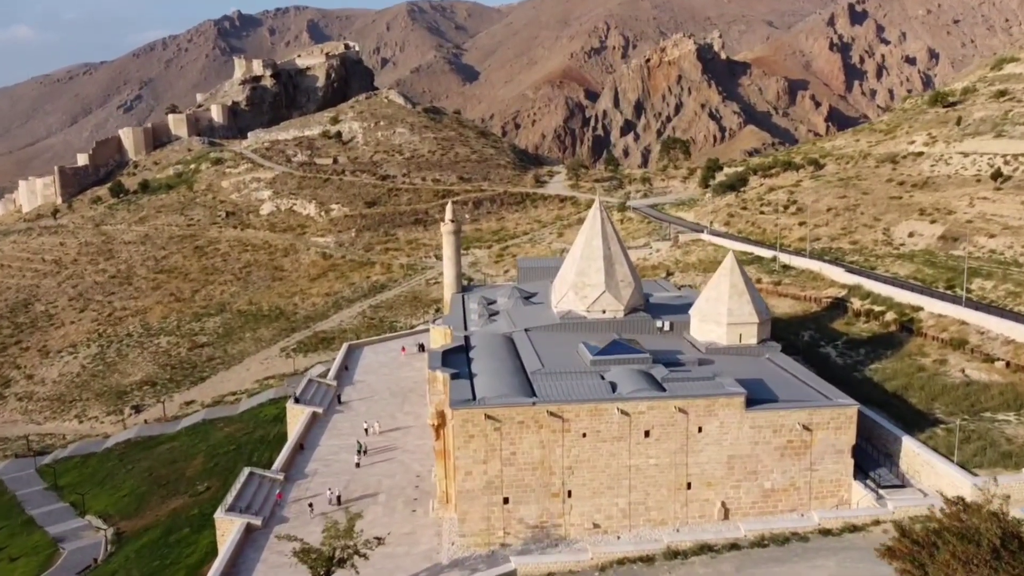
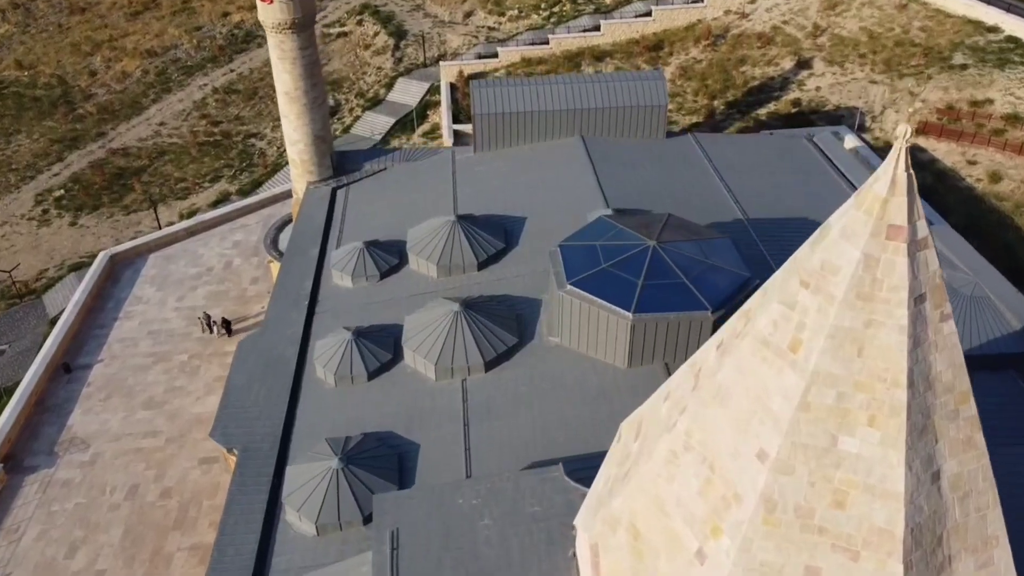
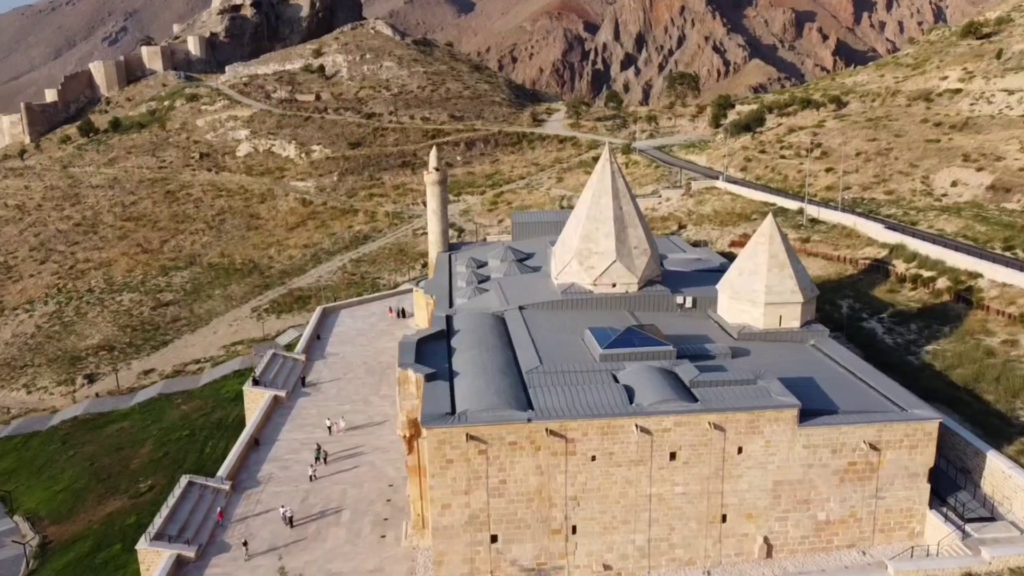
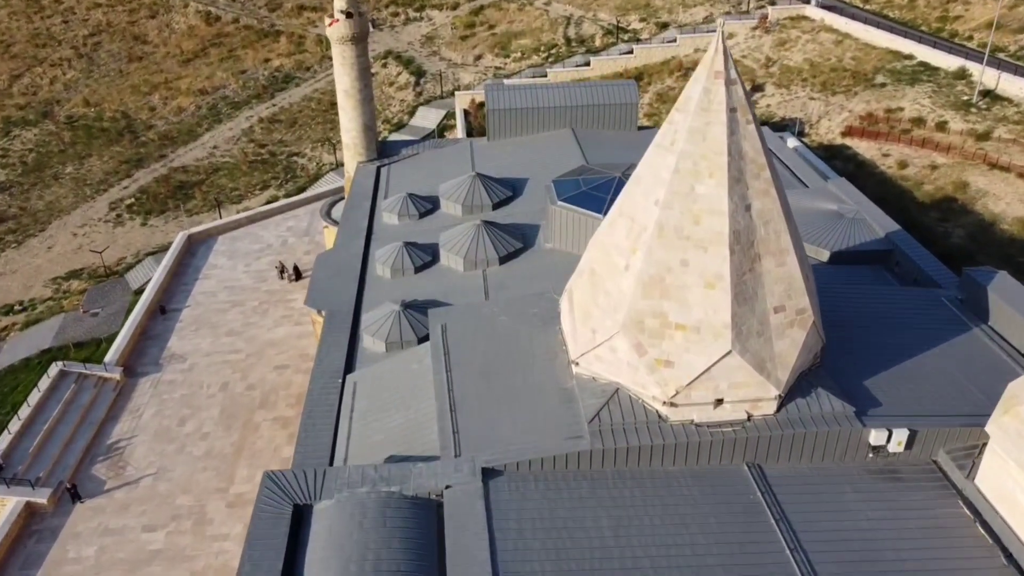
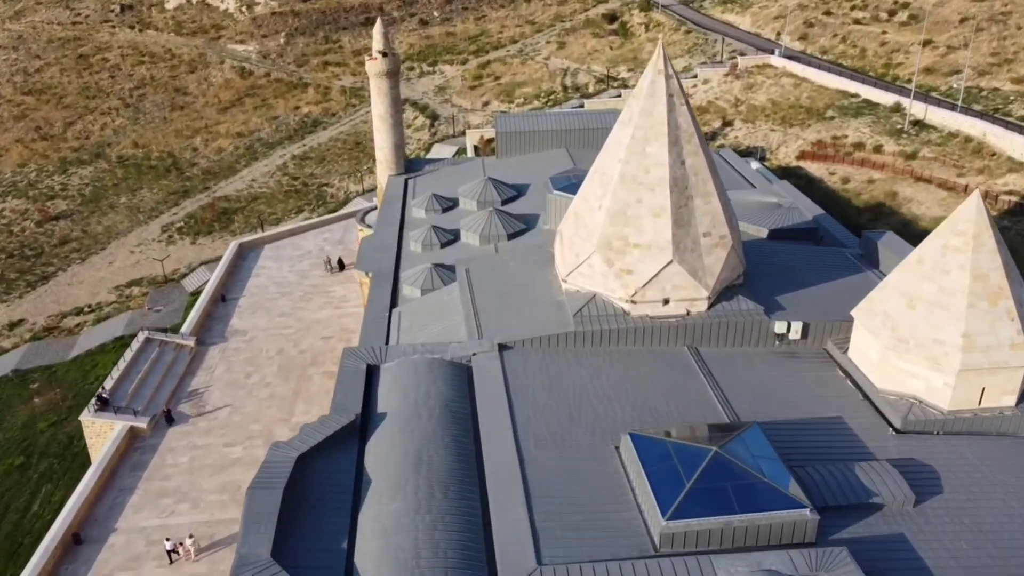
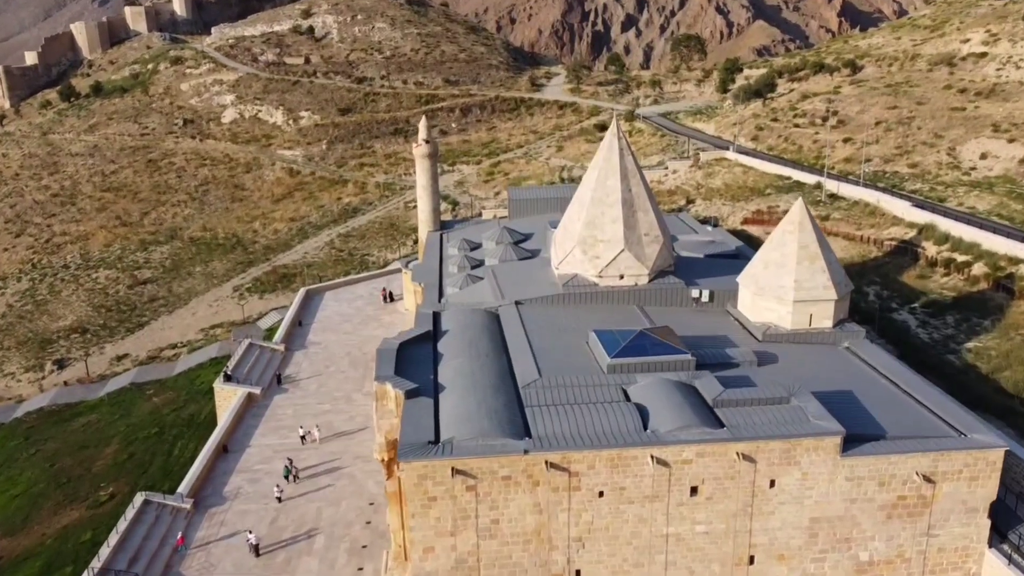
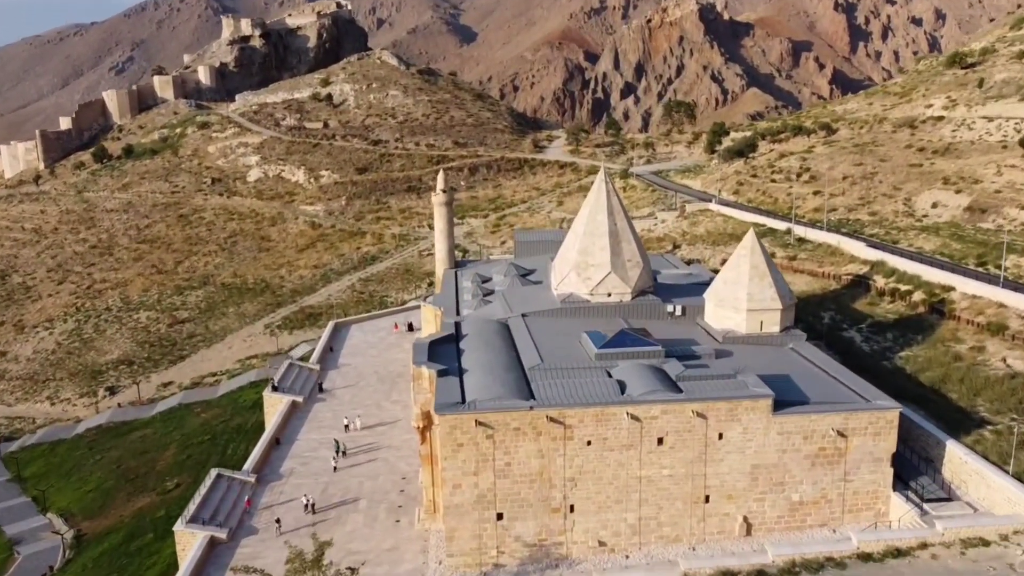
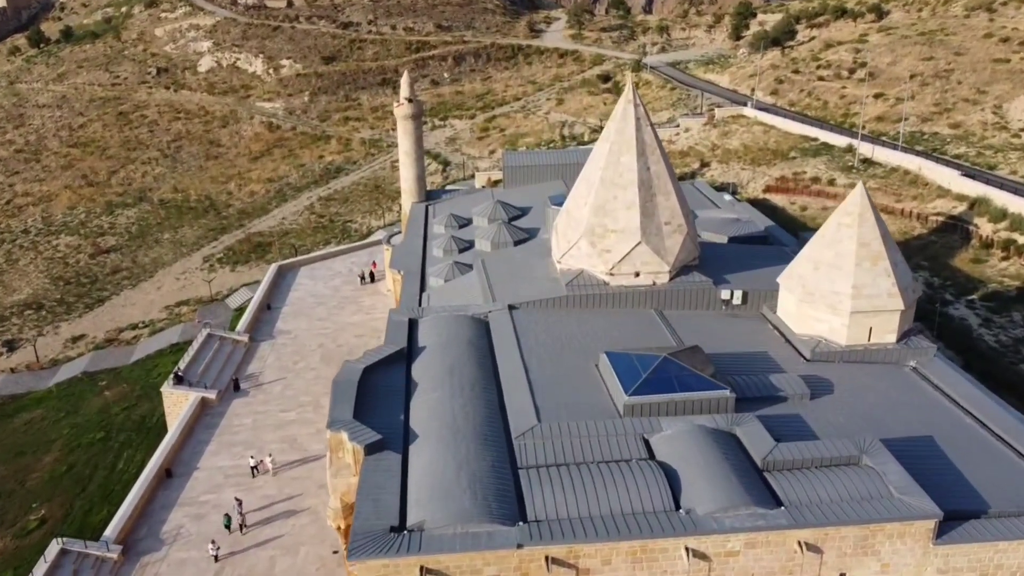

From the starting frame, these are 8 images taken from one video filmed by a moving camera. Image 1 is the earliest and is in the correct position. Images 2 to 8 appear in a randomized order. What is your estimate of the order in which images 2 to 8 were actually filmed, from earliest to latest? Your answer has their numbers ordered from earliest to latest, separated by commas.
7, 3, 6, 8, 5, 4, 2
